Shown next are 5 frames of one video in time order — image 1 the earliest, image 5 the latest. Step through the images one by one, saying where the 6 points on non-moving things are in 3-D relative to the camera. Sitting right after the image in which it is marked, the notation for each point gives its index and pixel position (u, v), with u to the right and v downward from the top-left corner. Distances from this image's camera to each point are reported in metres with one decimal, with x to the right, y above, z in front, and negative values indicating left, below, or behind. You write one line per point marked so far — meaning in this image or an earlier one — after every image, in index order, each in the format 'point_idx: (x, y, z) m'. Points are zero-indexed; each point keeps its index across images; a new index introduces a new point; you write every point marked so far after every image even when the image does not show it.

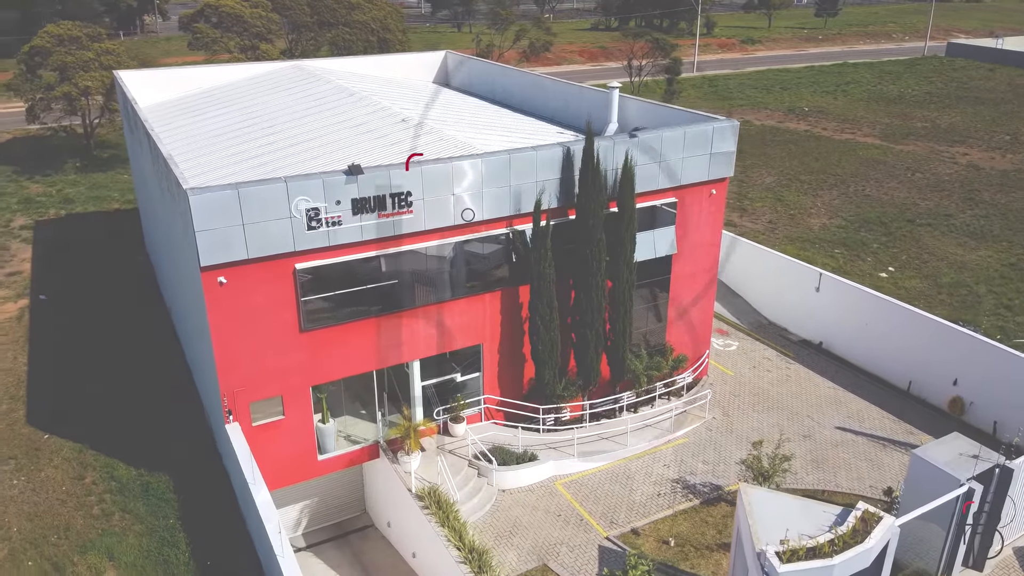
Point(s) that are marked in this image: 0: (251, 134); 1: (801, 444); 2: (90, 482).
0: (-5.1, +3.0, +17.4) m
1: (+5.3, -2.9, +16.1) m
2: (-7.1, -3.3, +14.7) m
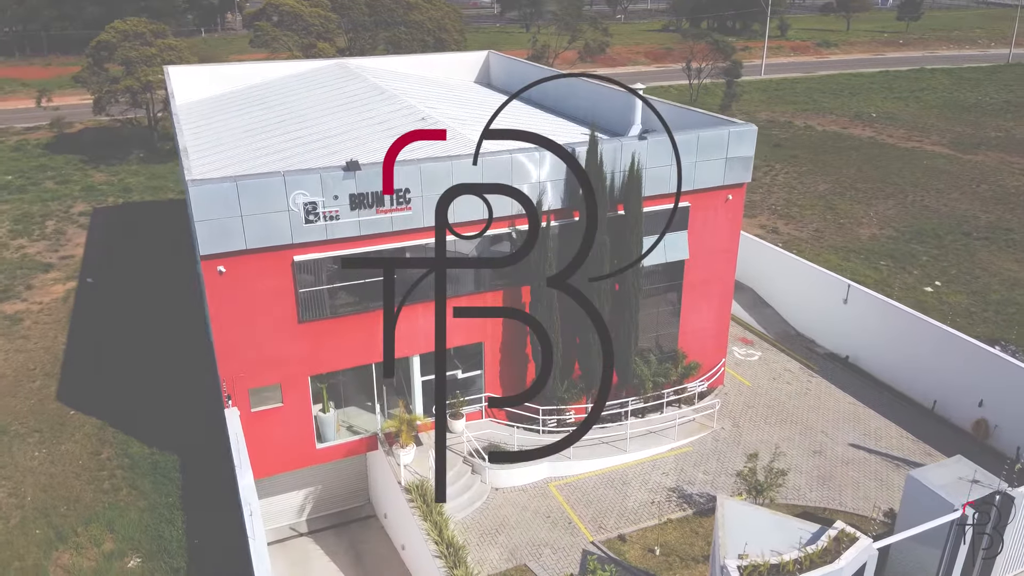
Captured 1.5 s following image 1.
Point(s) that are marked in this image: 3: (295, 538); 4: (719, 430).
0: (-4.7, +3.2, +17.9) m
1: (+5.3, -3.1, +15.7) m
2: (-7.2, -3.0, +15.4) m
3: (-3.9, -4.5, +15.7) m
4: (+3.9, -2.7, +16.6) m
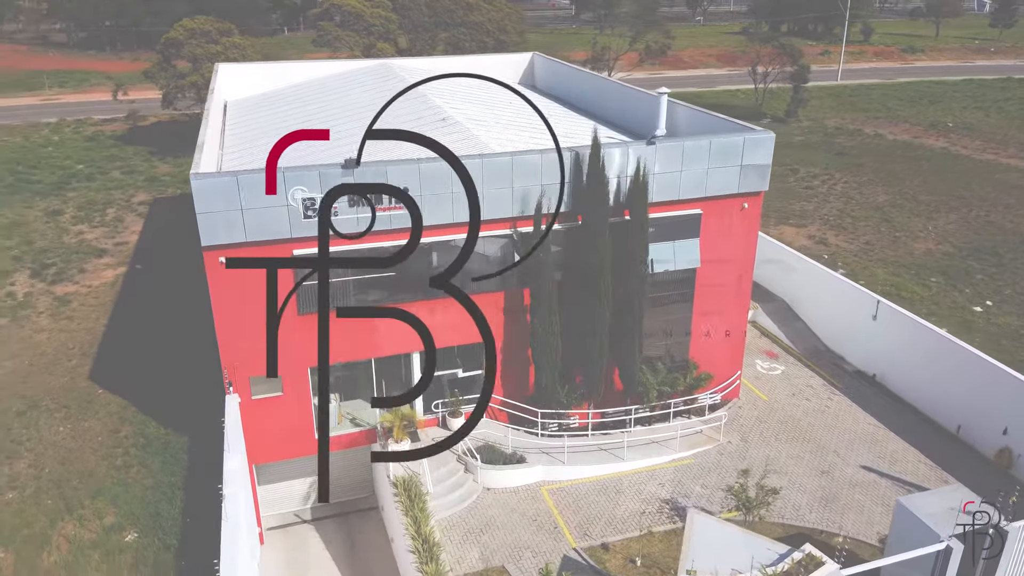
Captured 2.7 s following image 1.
0: (-4.3, +3.4, +18.4) m
1: (+5.3, -3.3, +15.2) m
2: (-7.2, -2.7, +16.2) m
3: (-4.0, -4.4, +16.1) m
4: (+4.0, -2.9, +16.3) m
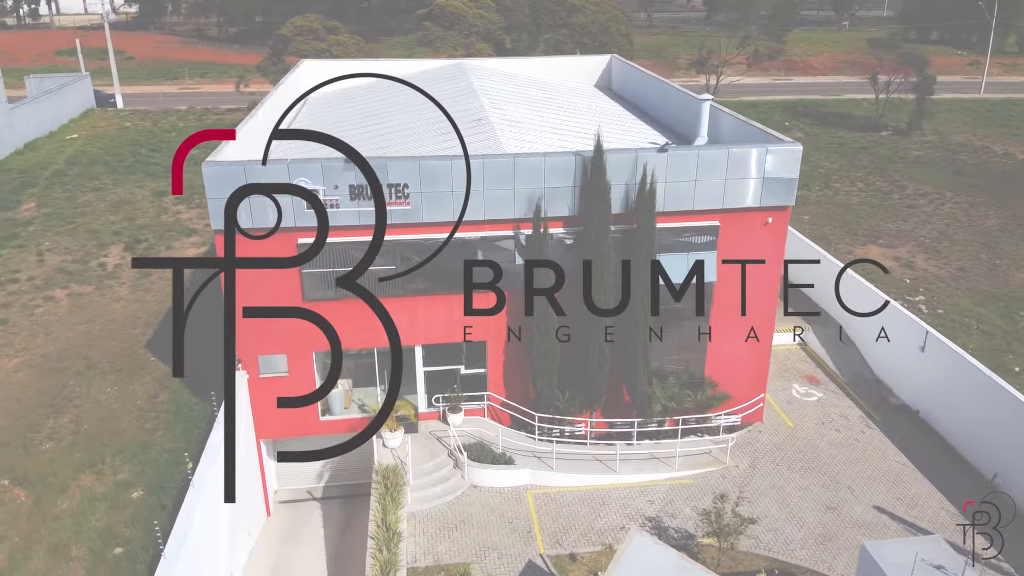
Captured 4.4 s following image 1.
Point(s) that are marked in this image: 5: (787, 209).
0: (-3.4, +3.6, +19.1) m
1: (+5.0, -3.7, +14.3) m
2: (-7.1, -2.3, +17.4) m
3: (-4.0, -4.1, +16.9) m
4: (+3.9, -3.2, +15.6) m
5: (+4.8, +1.4, +15.2) m
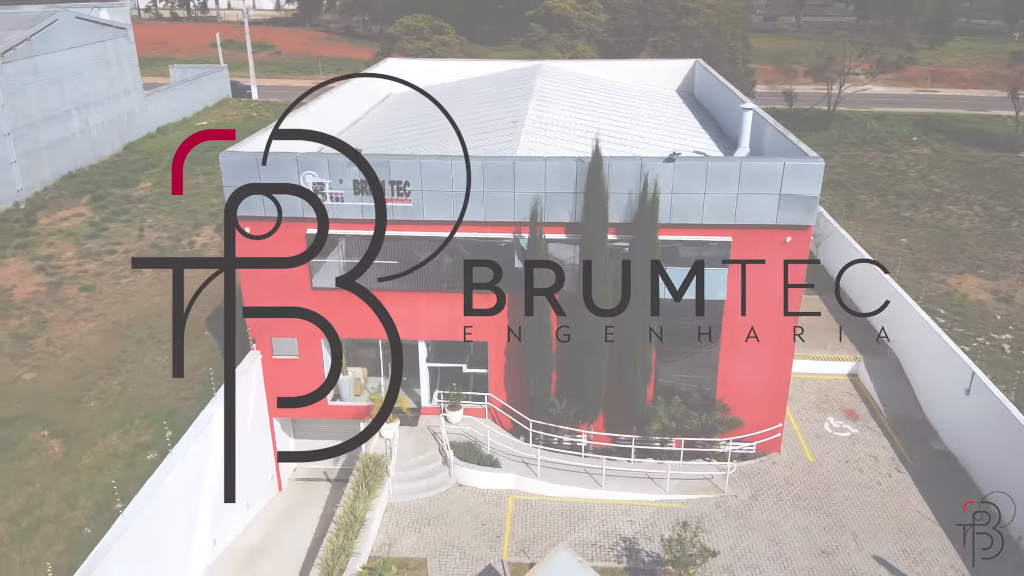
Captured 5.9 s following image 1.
0: (-2.3, +3.8, +19.5) m
1: (+4.5, -4.1, +13.3) m
2: (-6.7, -1.8, +18.6) m
3: (-3.9, -3.9, +17.5) m
4: (+3.7, -3.5, +14.8) m
5: (+4.8, +1.0, +14.3) m
